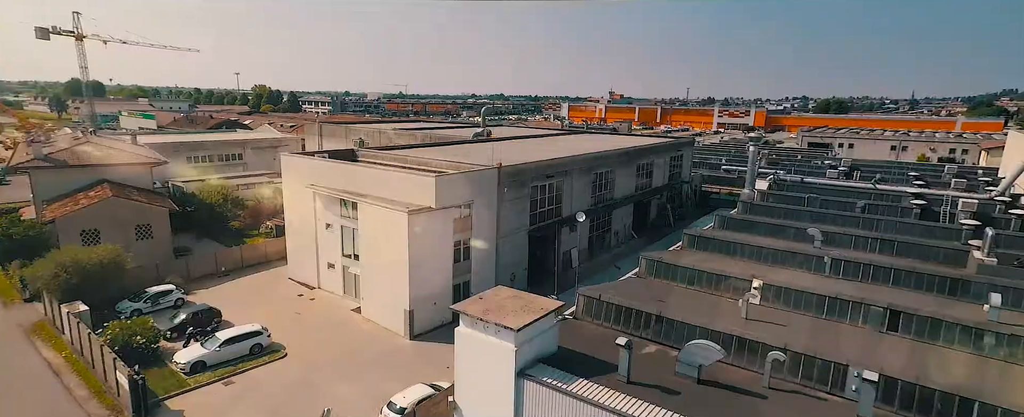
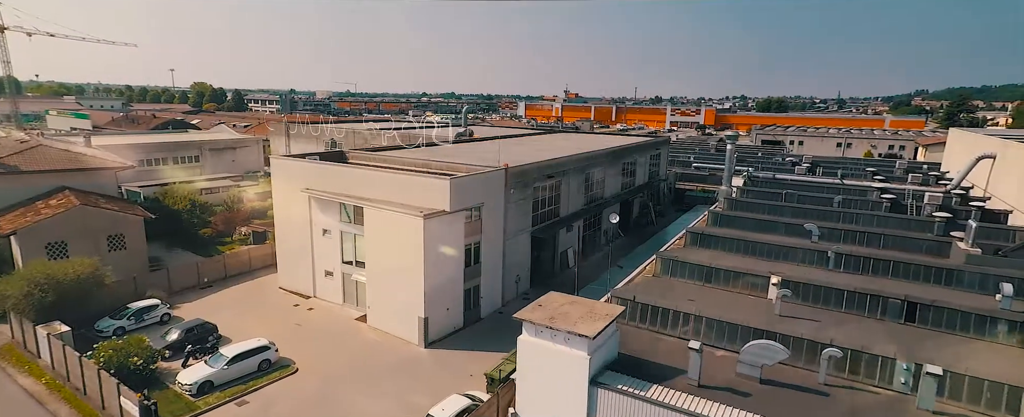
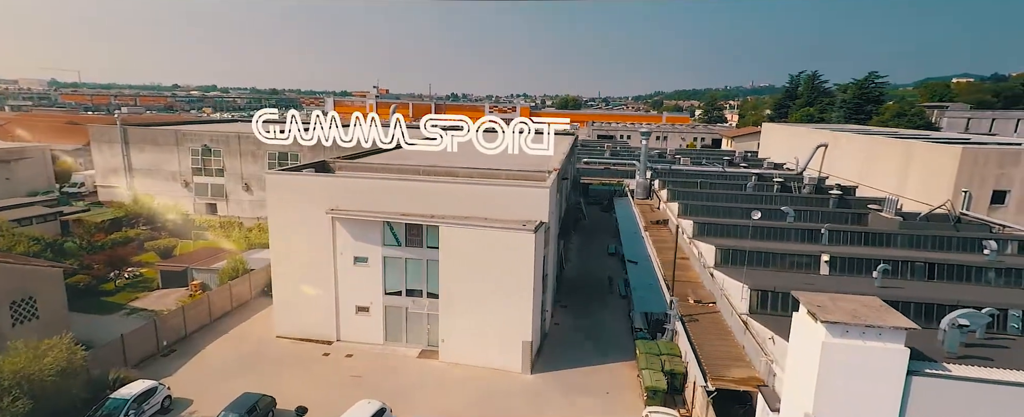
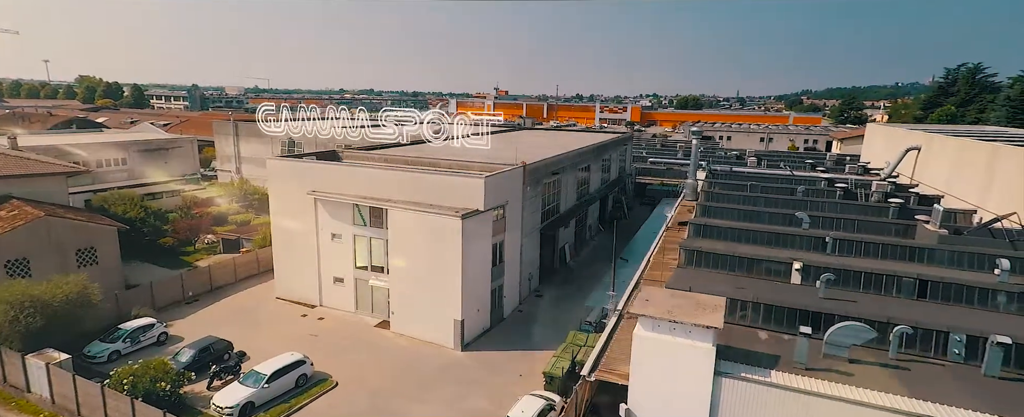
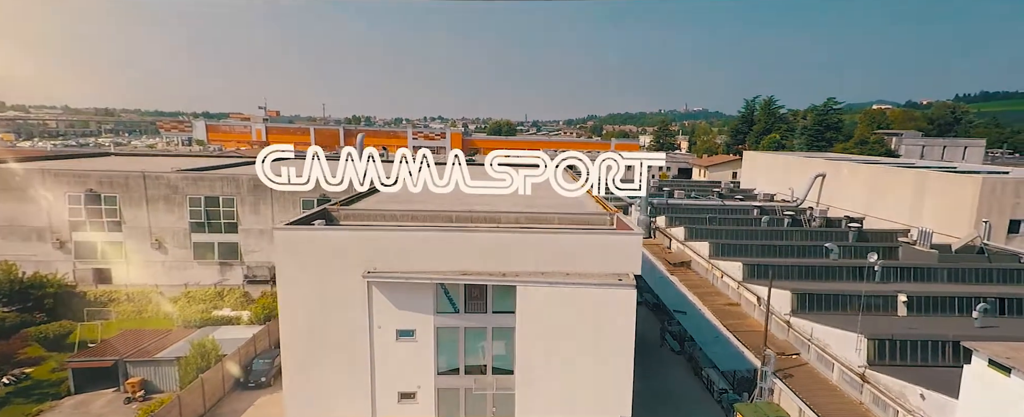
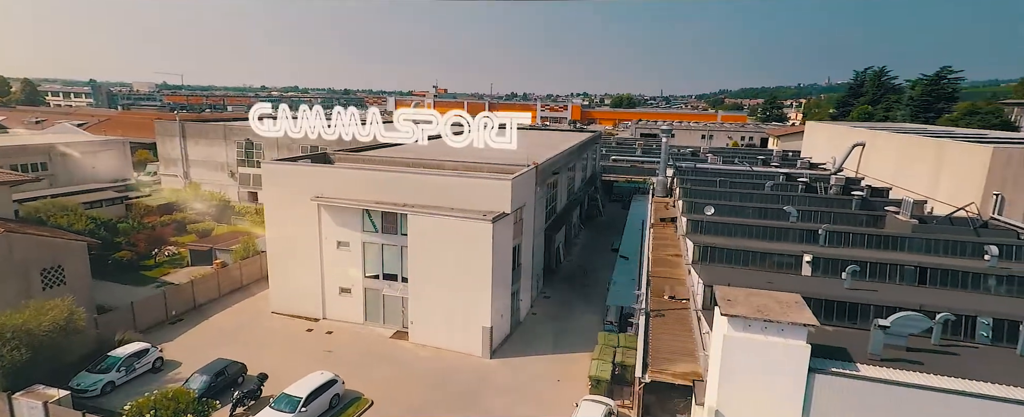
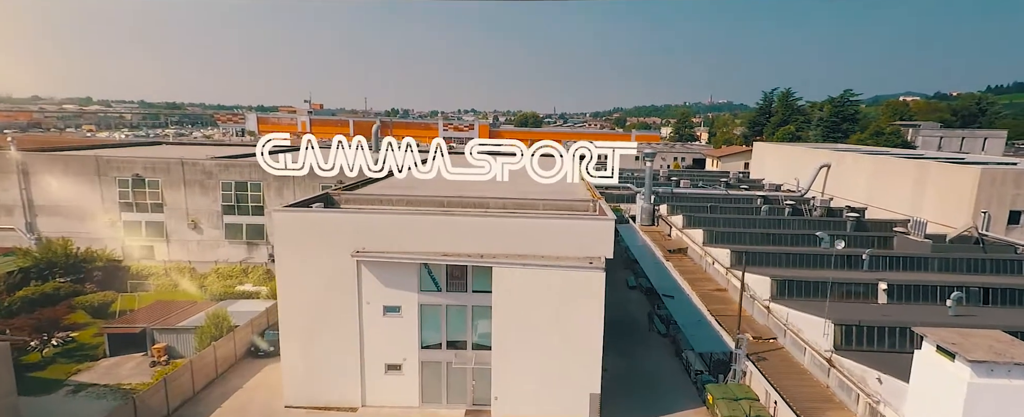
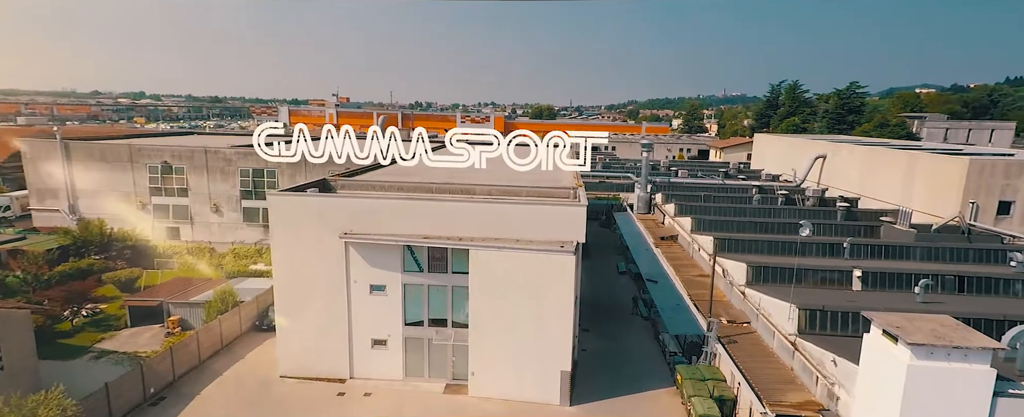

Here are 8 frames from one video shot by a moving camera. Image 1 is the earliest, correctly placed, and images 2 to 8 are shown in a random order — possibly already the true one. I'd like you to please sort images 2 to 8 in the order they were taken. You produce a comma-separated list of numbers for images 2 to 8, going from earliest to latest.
2, 4, 6, 3, 8, 7, 5
